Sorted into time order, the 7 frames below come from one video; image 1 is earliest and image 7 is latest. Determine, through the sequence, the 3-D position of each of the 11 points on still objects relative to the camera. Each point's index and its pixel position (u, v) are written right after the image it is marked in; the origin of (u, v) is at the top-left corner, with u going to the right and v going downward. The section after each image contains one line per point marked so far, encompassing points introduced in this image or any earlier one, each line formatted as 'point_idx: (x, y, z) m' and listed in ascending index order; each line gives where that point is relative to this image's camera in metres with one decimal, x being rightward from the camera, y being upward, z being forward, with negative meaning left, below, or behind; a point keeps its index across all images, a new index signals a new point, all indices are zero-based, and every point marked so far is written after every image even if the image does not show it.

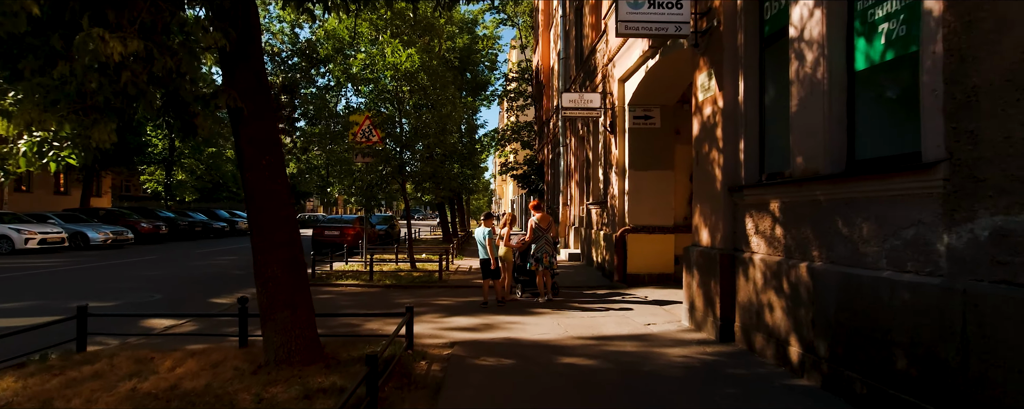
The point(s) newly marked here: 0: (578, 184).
0: (+2.4, +0.7, +17.8) m
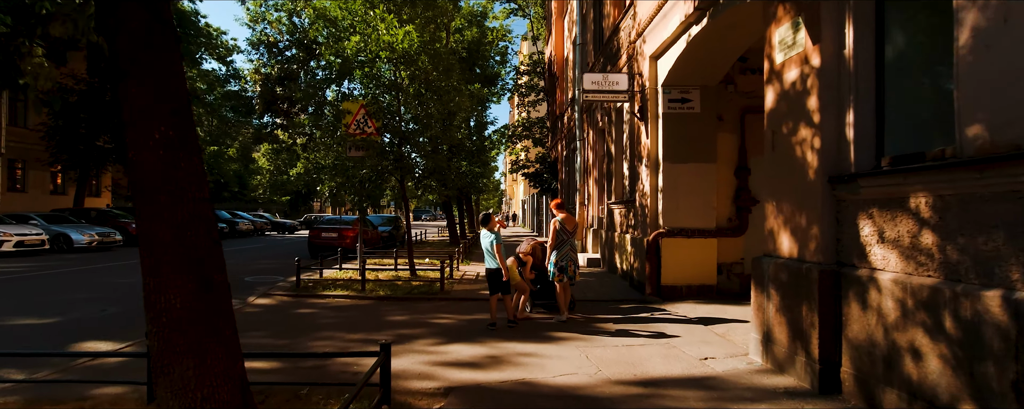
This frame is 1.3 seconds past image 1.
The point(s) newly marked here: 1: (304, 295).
0: (+2.7, +0.7, +16.1) m
1: (-4.4, -1.9, +10.7) m
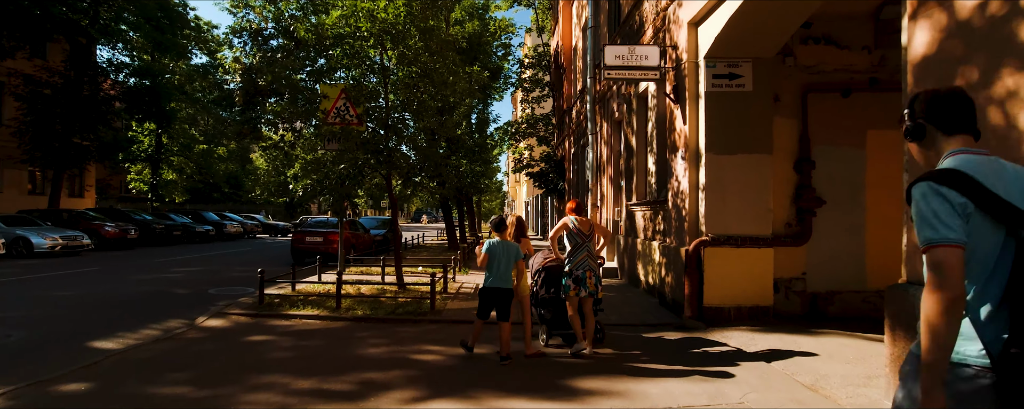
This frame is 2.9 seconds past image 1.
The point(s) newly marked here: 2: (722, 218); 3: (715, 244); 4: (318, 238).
0: (+2.9, +0.7, +14.2) m
1: (-4.3, -1.9, +8.8) m
2: (+3.1, -0.2, +7.5) m
3: (+3.0, -0.6, +7.4) m
4: (-6.5, -1.1, +17.0) m
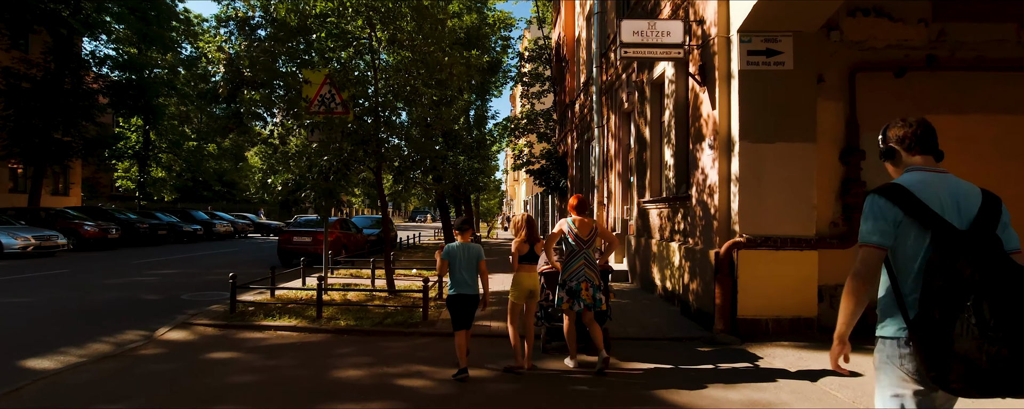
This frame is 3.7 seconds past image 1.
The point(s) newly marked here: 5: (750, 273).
0: (+2.9, +0.7, +13.2) m
1: (-4.3, -1.9, +7.8) m
2: (+3.2, -0.1, +6.5) m
3: (+3.0, -0.5, +6.4) m
4: (-6.5, -1.1, +16.0) m
5: (+3.1, -0.9, +6.4) m
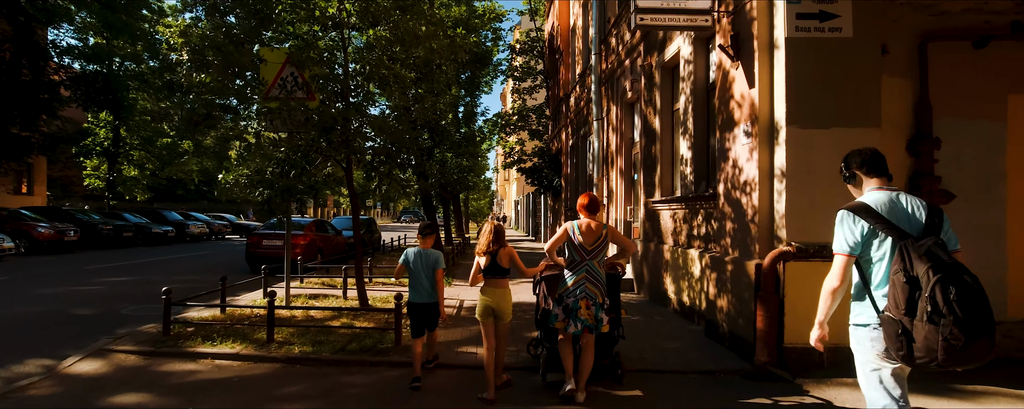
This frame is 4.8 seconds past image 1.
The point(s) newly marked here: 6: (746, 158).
0: (+2.7, +0.7, +12.0) m
1: (-4.4, -1.9, +6.4) m
2: (+3.1, -0.2, +5.2) m
3: (+3.0, -0.5, +5.1) m
4: (-6.8, -1.1, +14.5) m
5: (+3.0, -0.9, +5.2) m
6: (+2.7, +0.5, +5.7) m
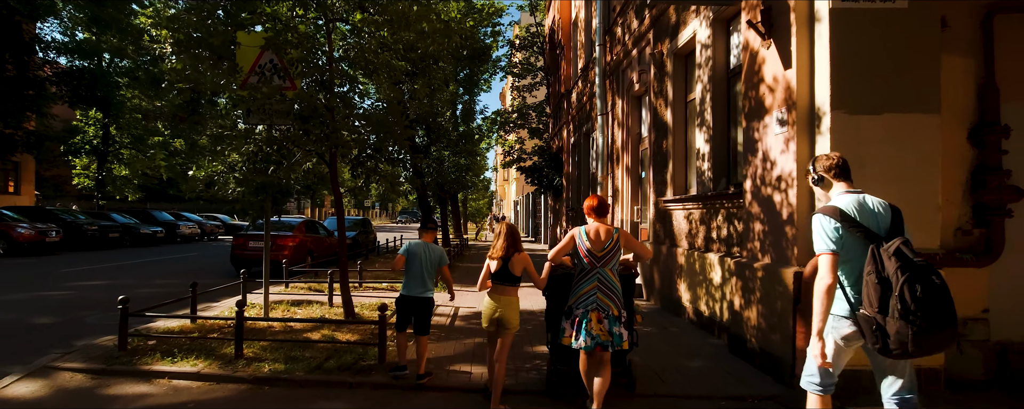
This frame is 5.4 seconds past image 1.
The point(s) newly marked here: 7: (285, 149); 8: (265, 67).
0: (+2.7, +0.7, +11.2) m
1: (-4.4, -1.8, +5.6) m
2: (+3.1, -0.1, +4.5) m
3: (+3.0, -0.5, +4.4) m
4: (-6.8, -1.1, +13.7) m
5: (+3.0, -0.9, +4.4) m
6: (+2.7, +0.5, +5.0) m
7: (-3.5, +0.8, +8.1) m
8: (-3.6, +2.0, +7.3) m
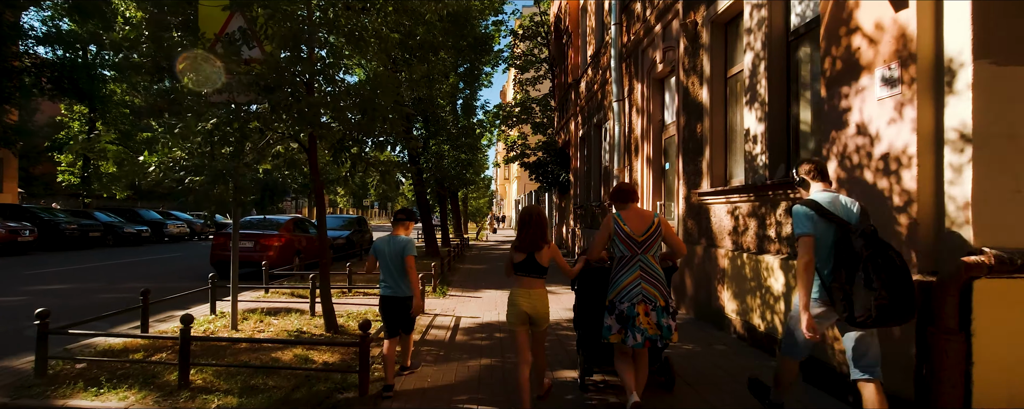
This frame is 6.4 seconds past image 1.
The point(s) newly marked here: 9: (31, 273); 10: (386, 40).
0: (+2.8, +0.8, +10.0) m
1: (-4.2, -1.7, +4.4) m
2: (+3.2, 0.0, +3.2) m
3: (+3.1, -0.4, +3.2) m
4: (-6.7, -1.0, +12.5) m
5: (+3.1, -0.8, +3.2) m
6: (+2.8, +0.6, +3.8) m
7: (-3.3, +0.9, +6.9) m
8: (-3.5, +2.1, +6.1) m
9: (-13.1, -1.9, +13.8) m
10: (-1.8, +2.3, +7.0) m
